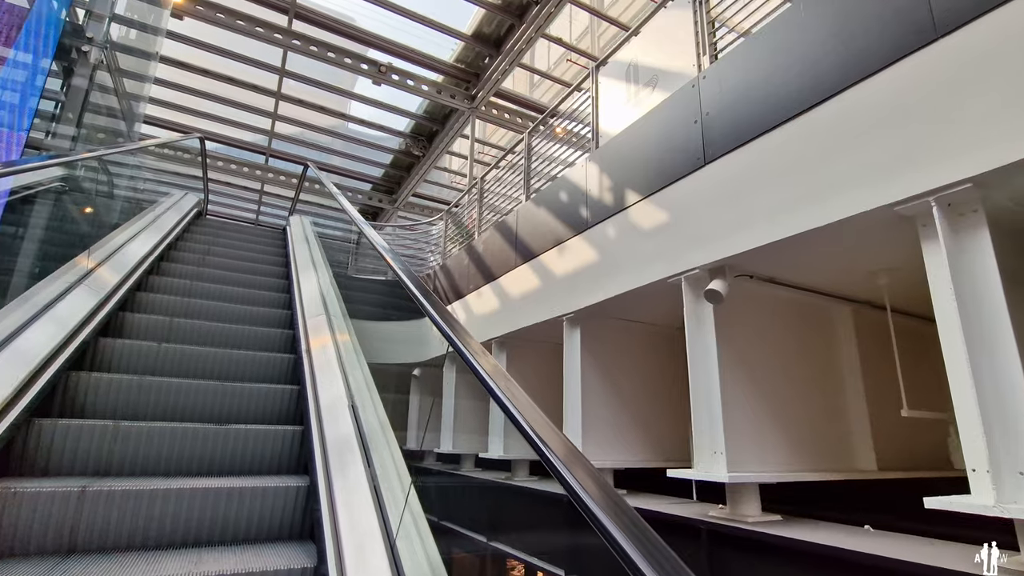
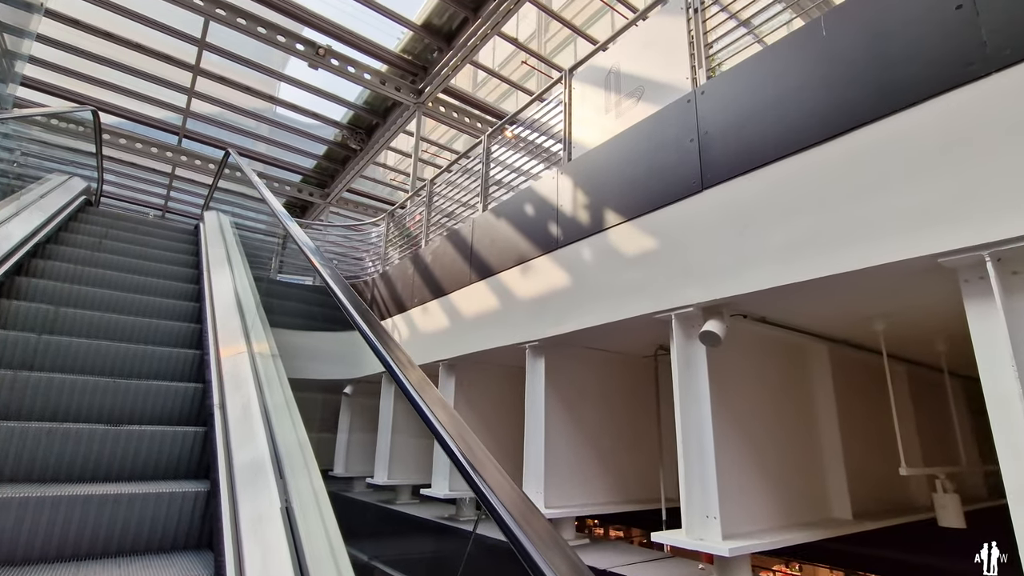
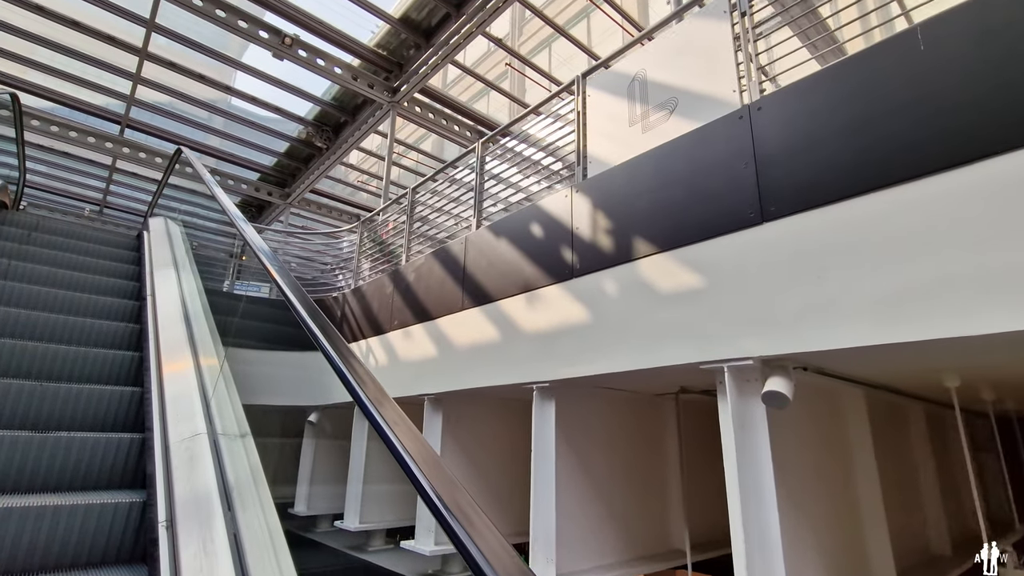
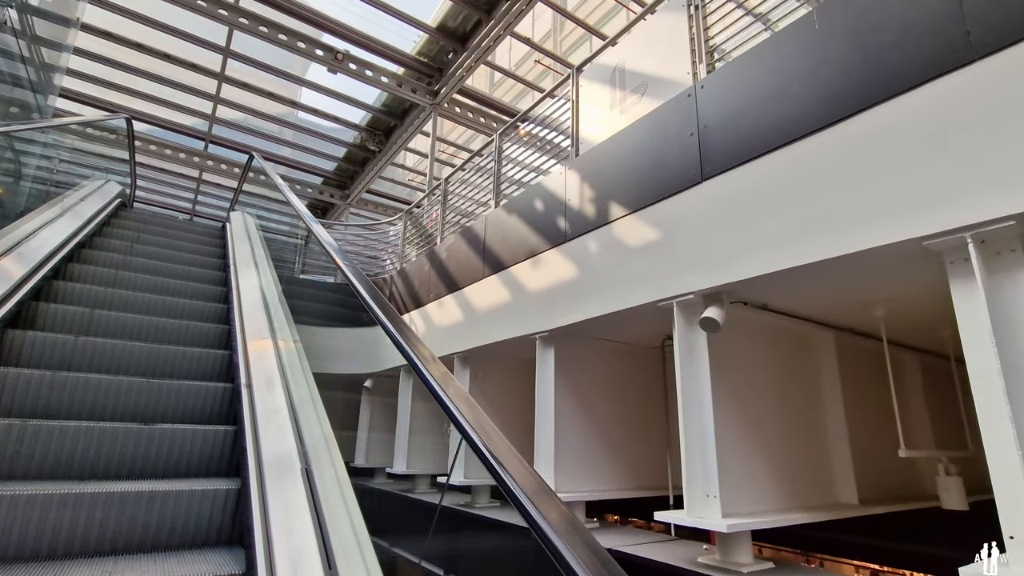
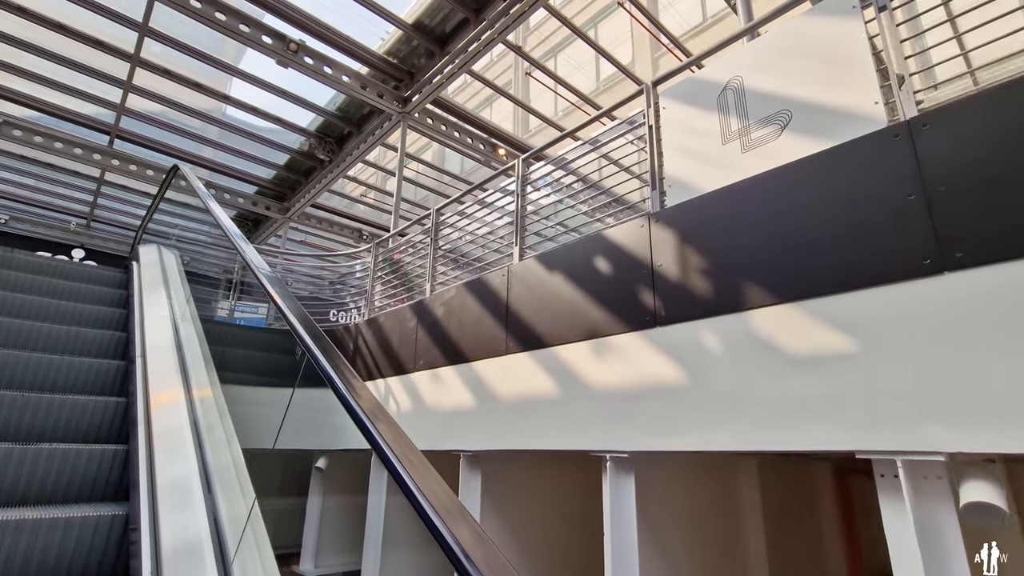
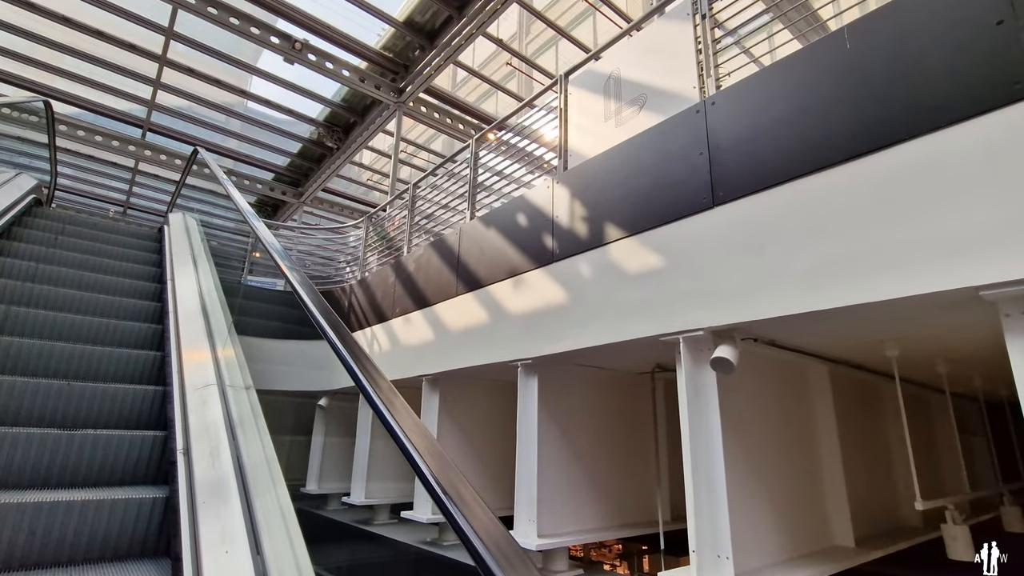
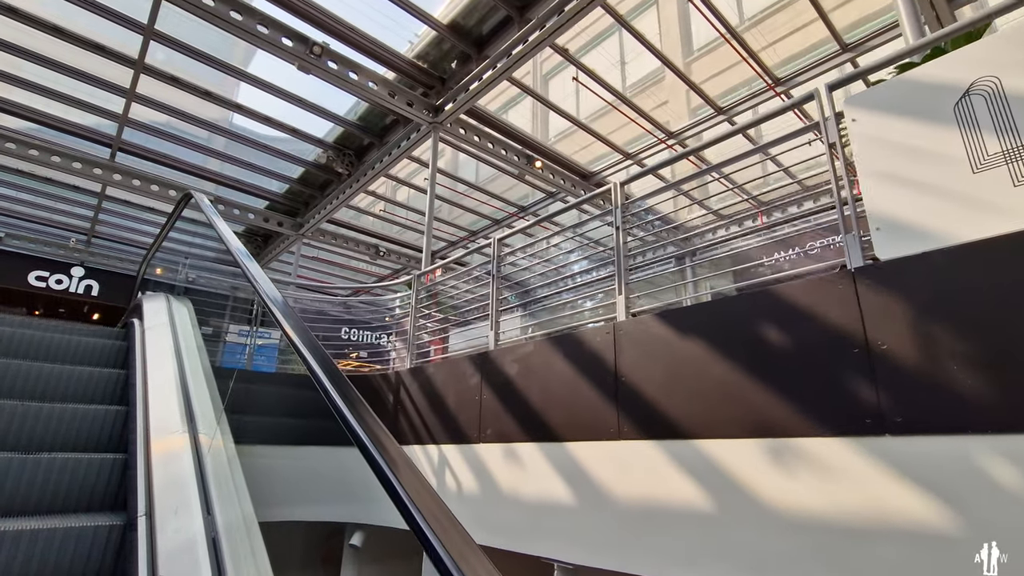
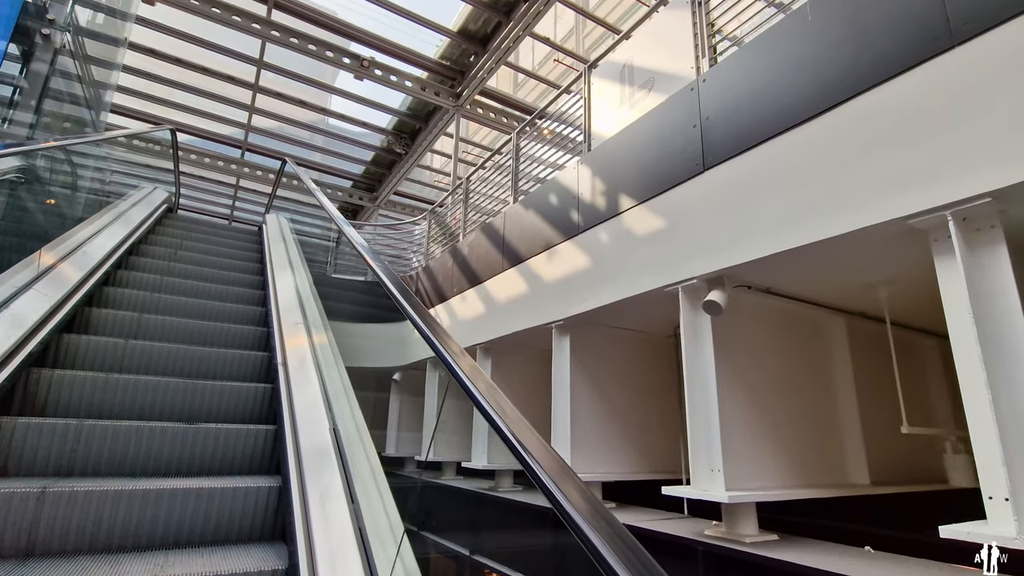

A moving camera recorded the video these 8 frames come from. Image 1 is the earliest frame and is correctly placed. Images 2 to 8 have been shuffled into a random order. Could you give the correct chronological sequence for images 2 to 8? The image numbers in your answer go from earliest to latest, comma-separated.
8, 4, 2, 6, 3, 5, 7
